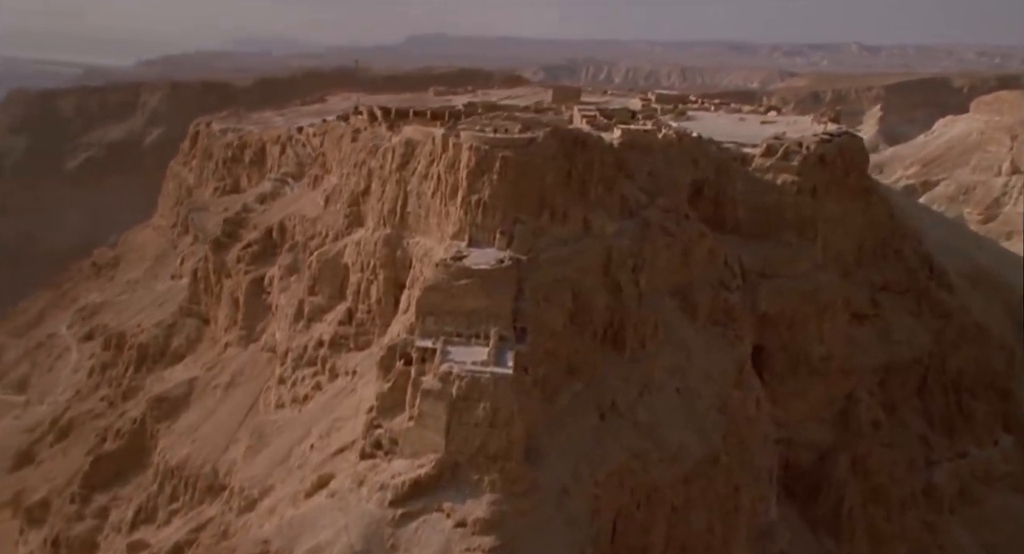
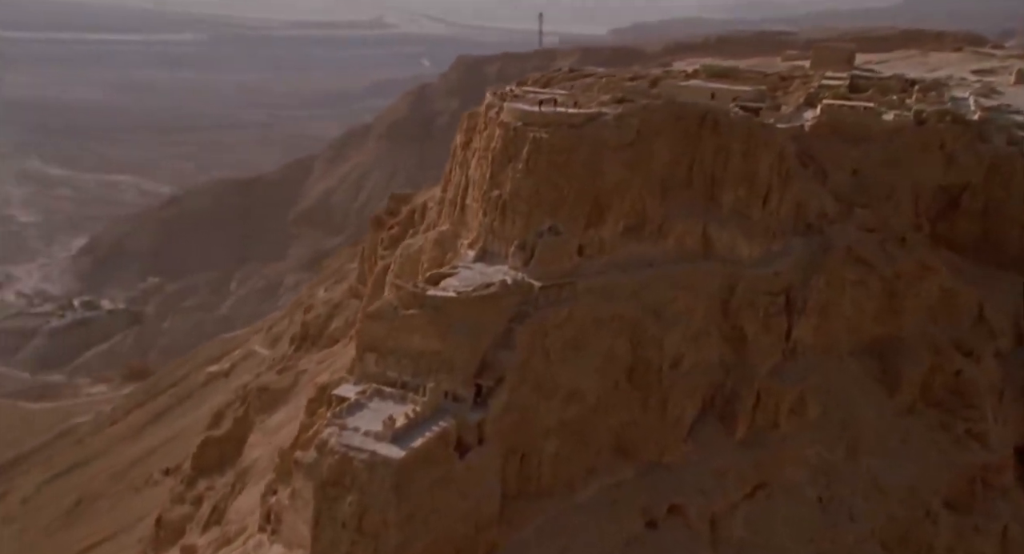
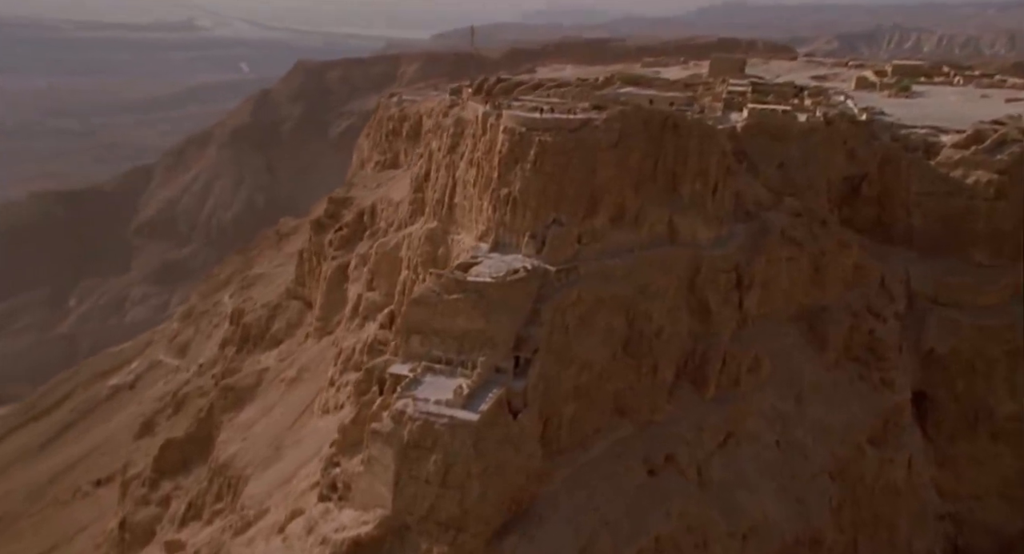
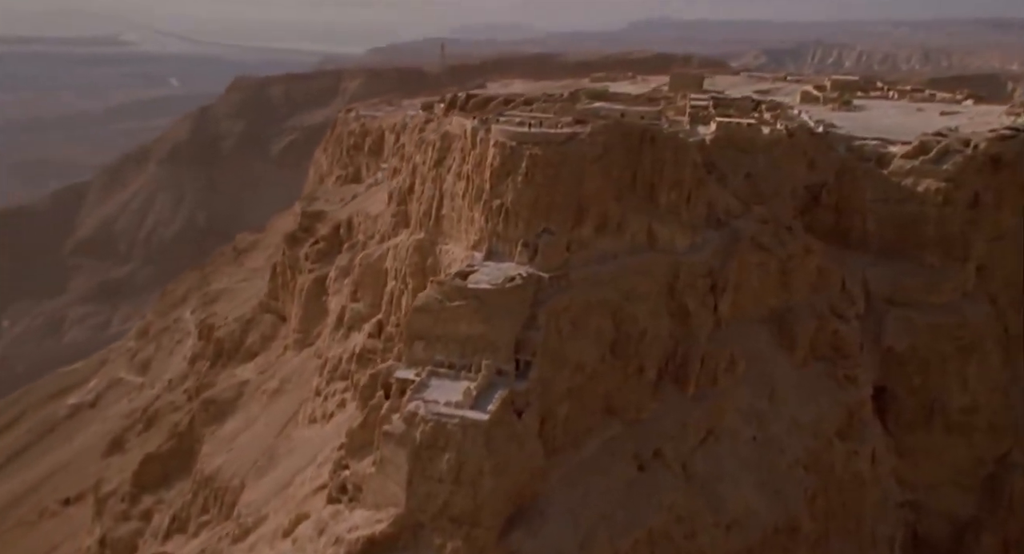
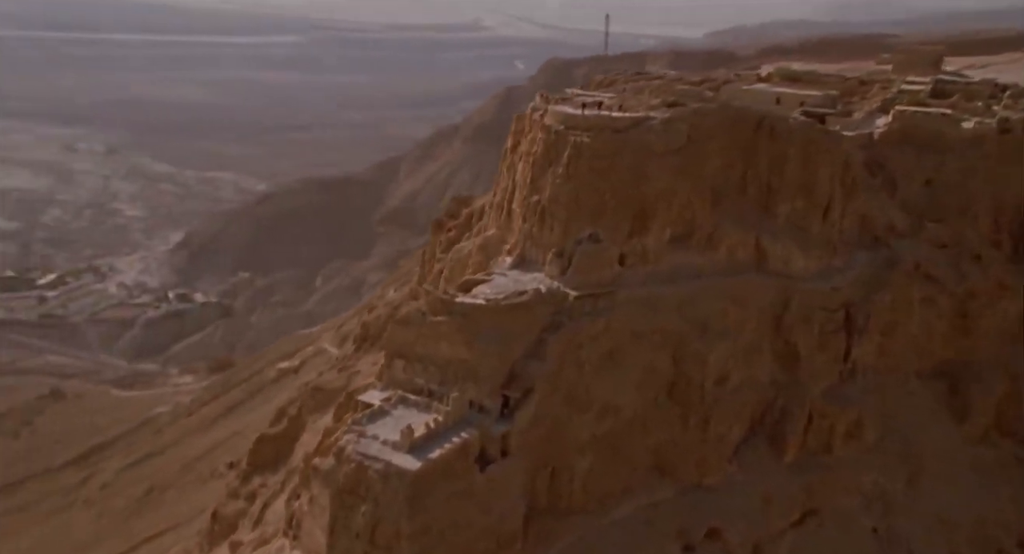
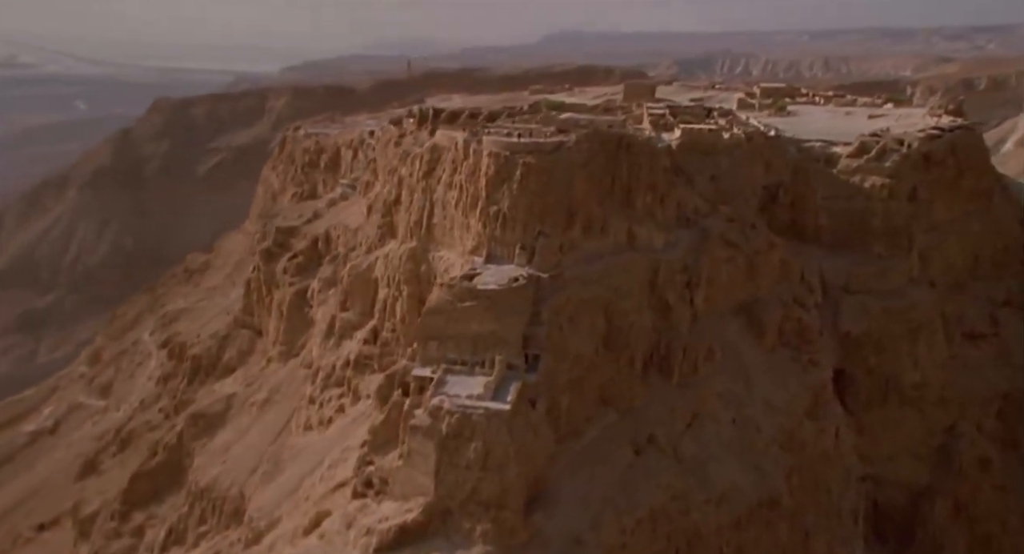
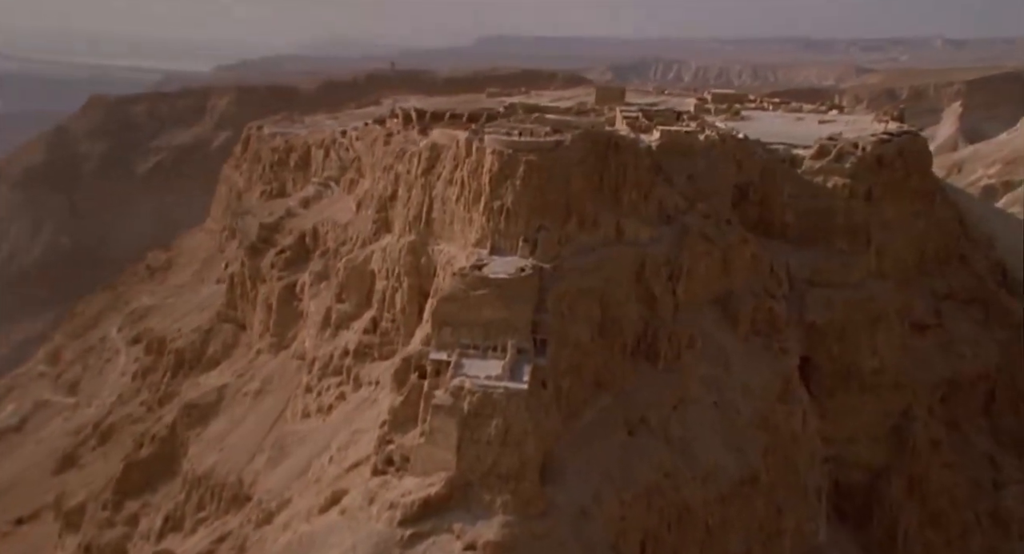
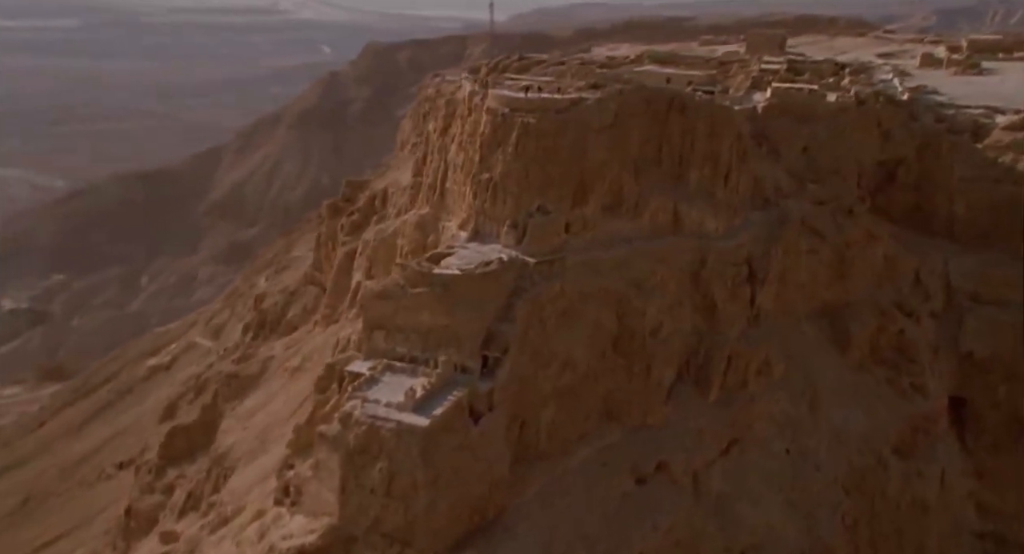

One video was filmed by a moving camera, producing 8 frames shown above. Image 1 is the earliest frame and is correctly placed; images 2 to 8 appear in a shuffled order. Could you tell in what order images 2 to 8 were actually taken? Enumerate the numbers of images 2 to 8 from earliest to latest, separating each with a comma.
7, 6, 4, 3, 8, 2, 5
